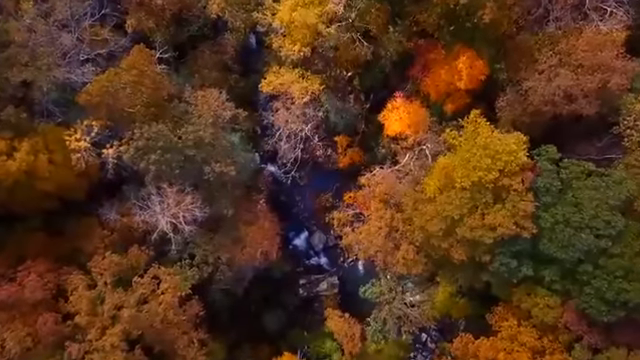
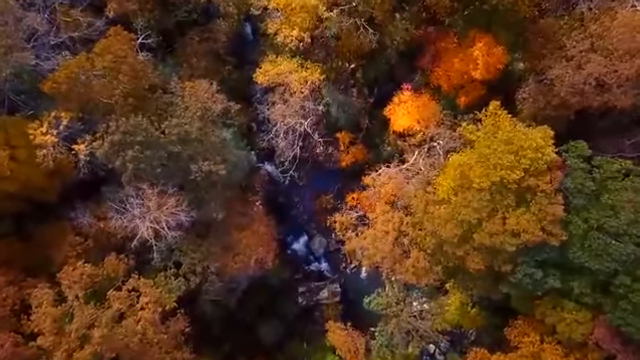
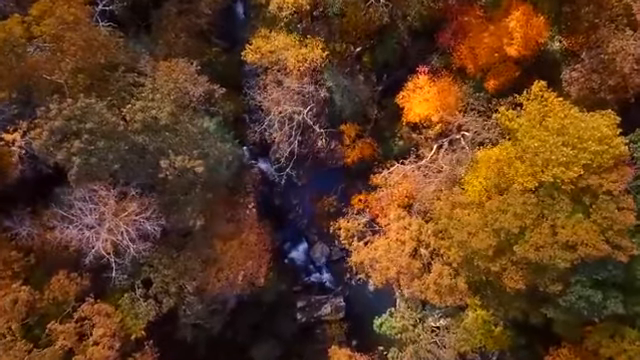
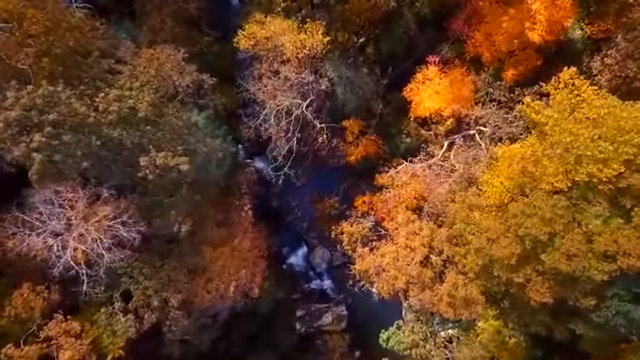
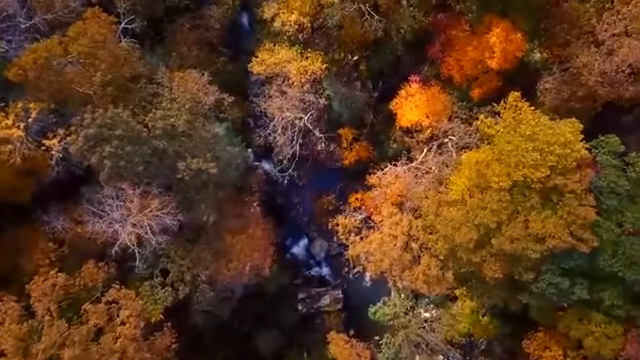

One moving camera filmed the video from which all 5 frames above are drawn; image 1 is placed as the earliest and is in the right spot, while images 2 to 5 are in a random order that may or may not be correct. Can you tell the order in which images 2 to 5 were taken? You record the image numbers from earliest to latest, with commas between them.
2, 5, 3, 4
